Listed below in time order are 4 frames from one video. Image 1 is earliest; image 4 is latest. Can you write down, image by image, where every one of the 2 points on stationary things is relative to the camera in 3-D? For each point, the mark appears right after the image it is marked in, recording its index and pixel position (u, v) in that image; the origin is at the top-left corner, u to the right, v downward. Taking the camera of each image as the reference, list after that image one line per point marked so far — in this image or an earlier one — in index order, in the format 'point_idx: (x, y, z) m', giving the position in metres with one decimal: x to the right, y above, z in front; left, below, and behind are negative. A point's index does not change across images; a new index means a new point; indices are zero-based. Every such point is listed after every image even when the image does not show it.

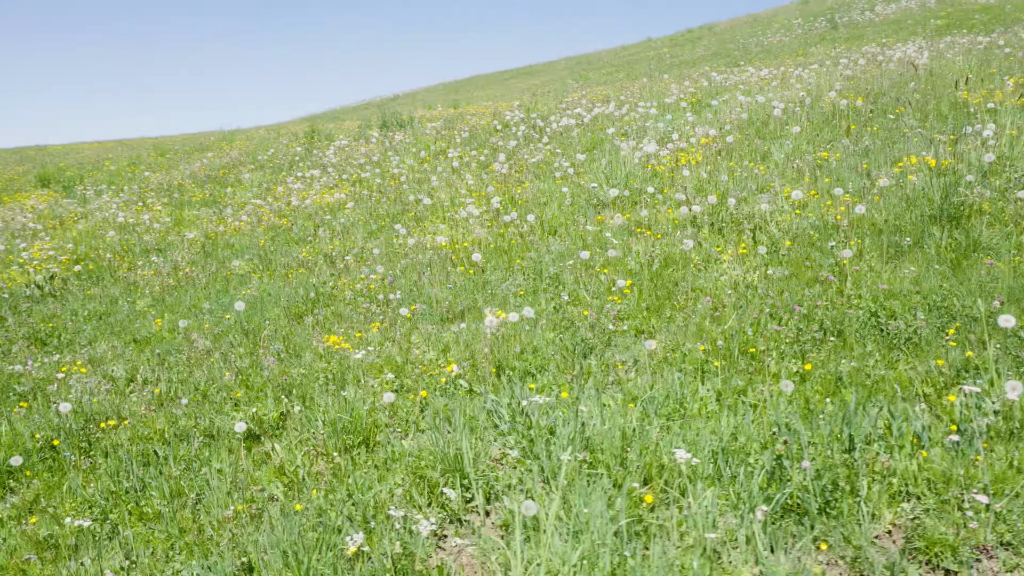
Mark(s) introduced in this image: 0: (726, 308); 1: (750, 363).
0: (+5.8, -0.6, +15.4) m
1: (+5.4, -1.7, +12.8) m
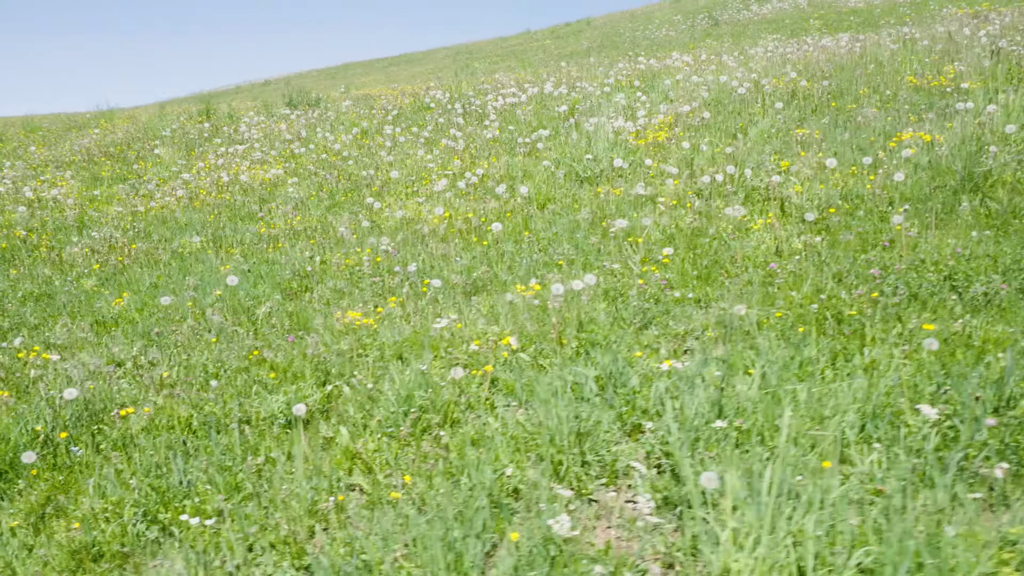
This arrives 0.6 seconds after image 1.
0: (+7.2, +0.4, +15.5) m
1: (+7.1, -0.8, +12.8) m
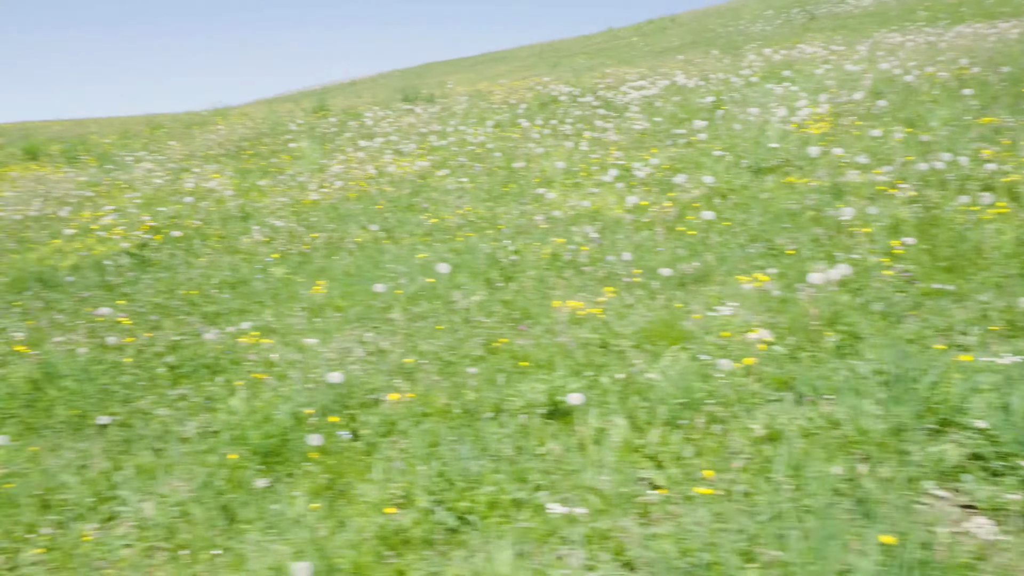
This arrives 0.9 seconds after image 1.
0: (+13.0, +0.3, +13.4) m
1: (+12.6, -0.9, +10.8) m
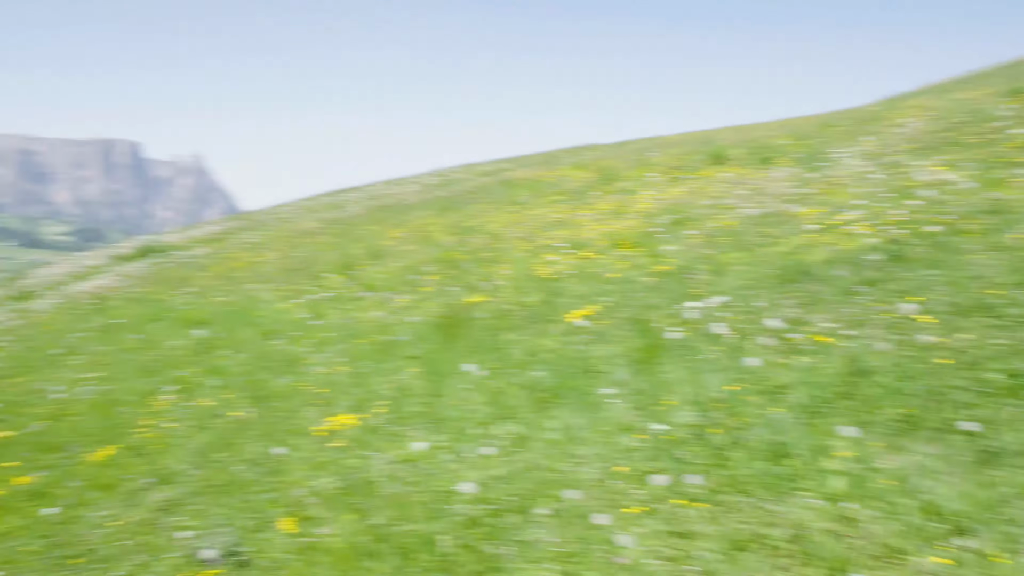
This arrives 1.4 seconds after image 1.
0: (+15.1, -1.8, +12.1) m
1: (+14.0, -2.6, +9.5) m
